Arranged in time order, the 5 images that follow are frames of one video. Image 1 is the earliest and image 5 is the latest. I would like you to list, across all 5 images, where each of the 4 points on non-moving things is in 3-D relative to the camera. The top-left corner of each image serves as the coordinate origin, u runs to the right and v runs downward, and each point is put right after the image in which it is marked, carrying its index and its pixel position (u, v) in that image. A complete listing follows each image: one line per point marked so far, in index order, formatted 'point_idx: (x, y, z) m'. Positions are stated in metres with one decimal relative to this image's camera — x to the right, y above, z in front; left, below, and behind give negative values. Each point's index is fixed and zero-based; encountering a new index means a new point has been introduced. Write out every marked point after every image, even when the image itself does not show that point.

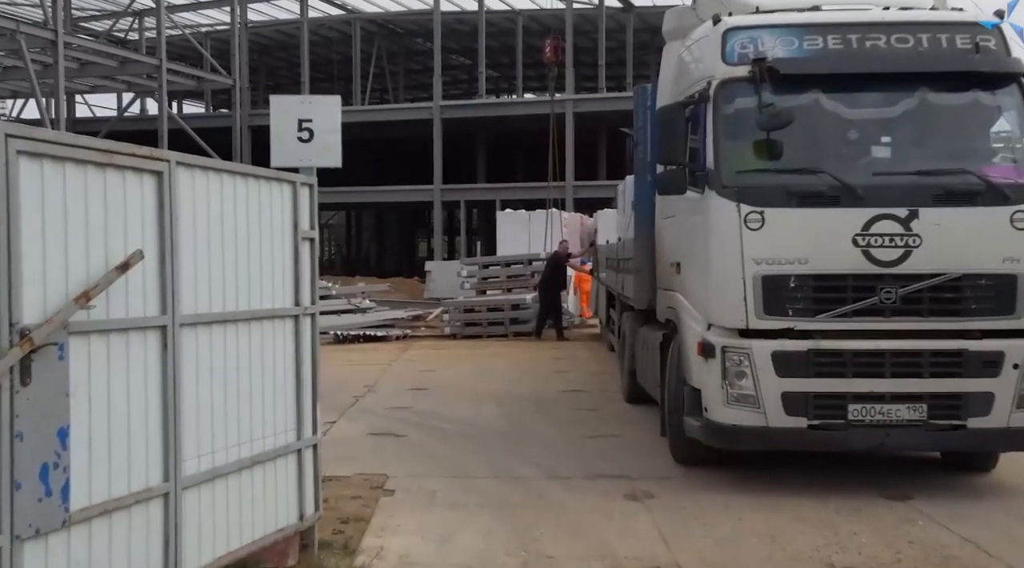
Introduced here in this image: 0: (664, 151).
0: (+1.0, +0.9, +7.2) m
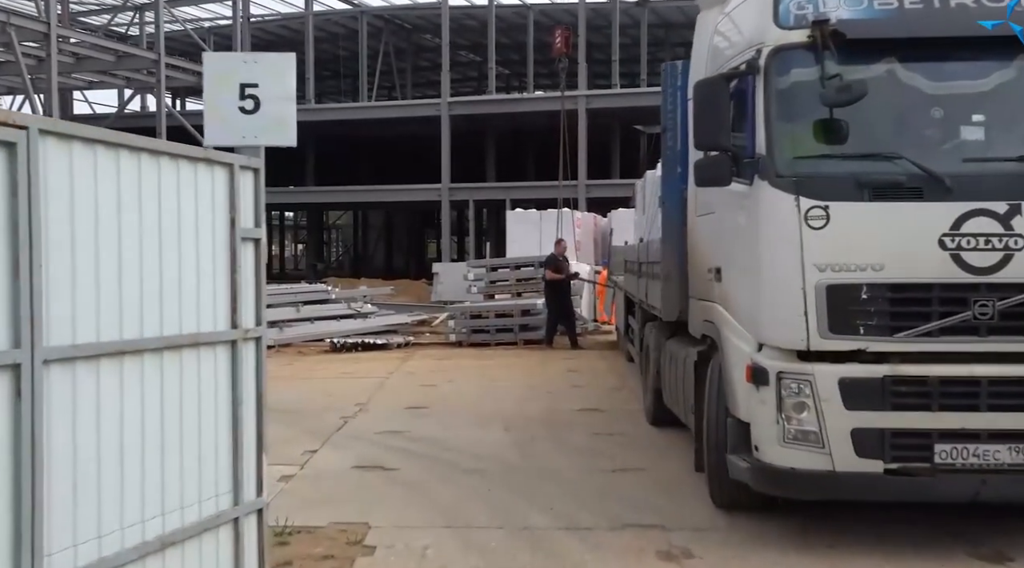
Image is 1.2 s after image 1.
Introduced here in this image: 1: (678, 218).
0: (+1.1, +0.9, +5.9) m
1: (+1.3, +0.5, +7.9) m
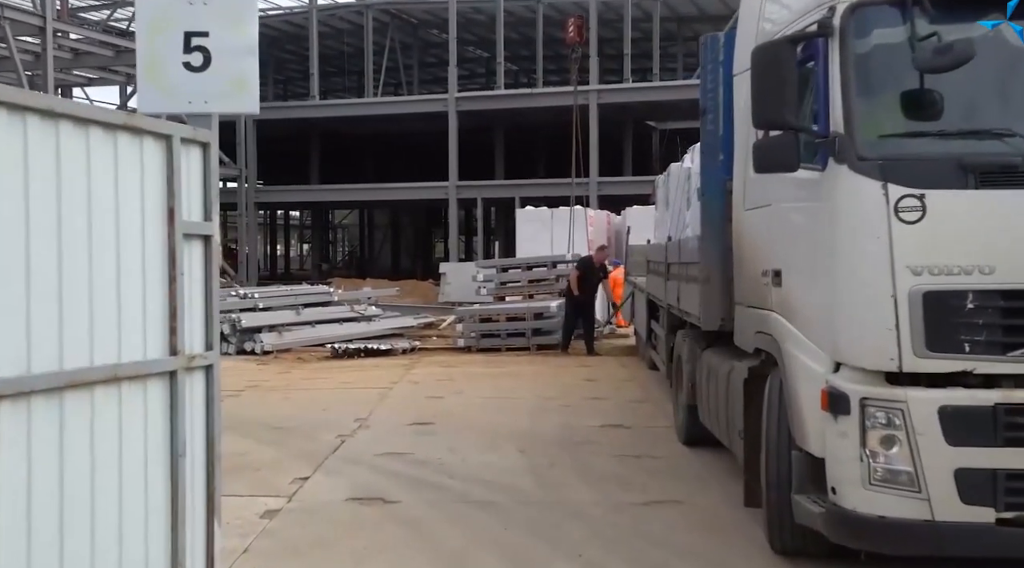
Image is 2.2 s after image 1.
0: (+1.2, +0.8, +4.9) m
1: (+1.4, +0.5, +6.9) m
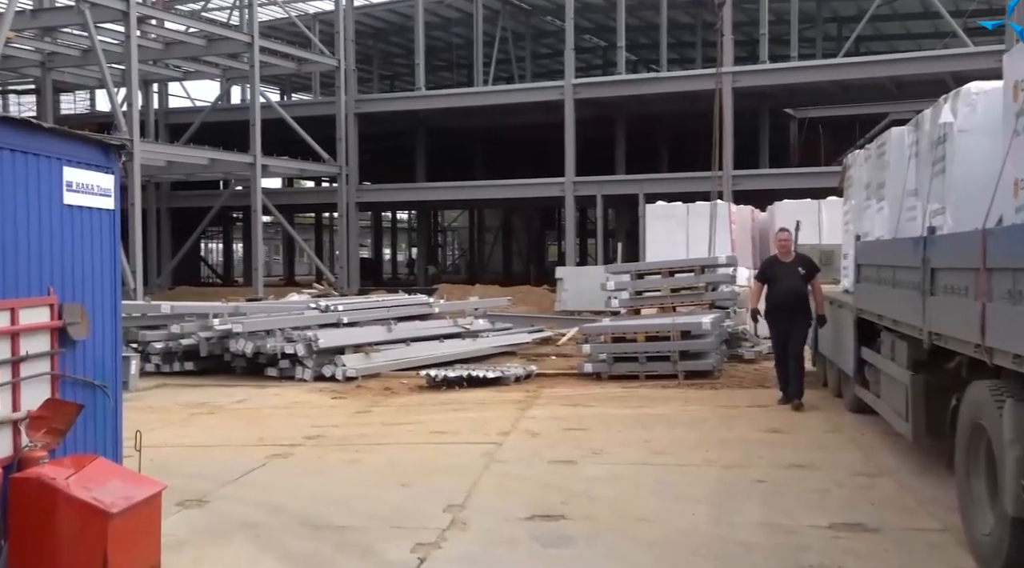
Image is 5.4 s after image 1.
0: (+1.7, +0.7, +1.4) m
1: (+2.1, +0.4, +3.4) m
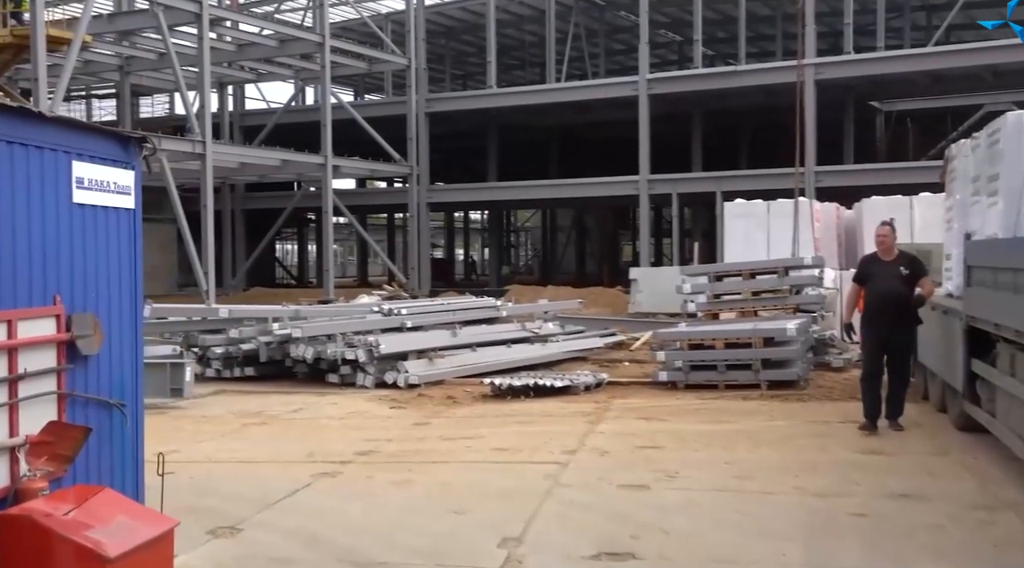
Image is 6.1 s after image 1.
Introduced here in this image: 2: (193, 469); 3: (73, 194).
0: (+1.7, +0.7, +0.6) m
1: (+2.2, +0.3, +2.5) m
2: (-2.4, -1.4, +7.7) m
3: (-2.0, +0.4, +4.8) m
